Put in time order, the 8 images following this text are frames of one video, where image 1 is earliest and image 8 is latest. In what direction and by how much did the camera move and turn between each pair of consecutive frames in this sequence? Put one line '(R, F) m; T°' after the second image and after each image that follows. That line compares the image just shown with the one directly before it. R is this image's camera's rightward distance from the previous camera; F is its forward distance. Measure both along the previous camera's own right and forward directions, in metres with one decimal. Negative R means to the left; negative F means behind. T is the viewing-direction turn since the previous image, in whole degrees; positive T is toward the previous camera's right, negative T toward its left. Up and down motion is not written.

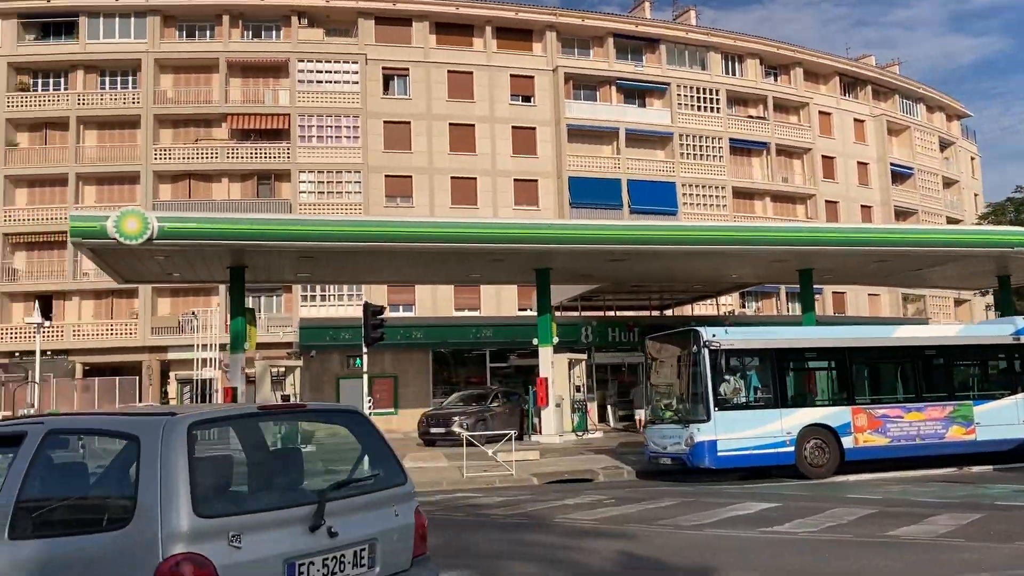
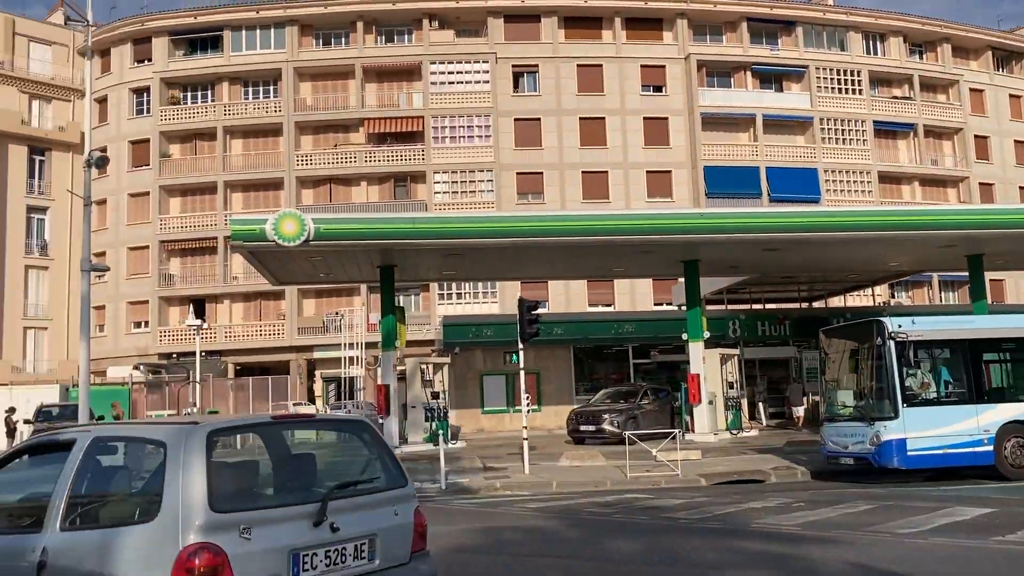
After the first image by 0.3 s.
(-0.7, +0.4) m; -7°
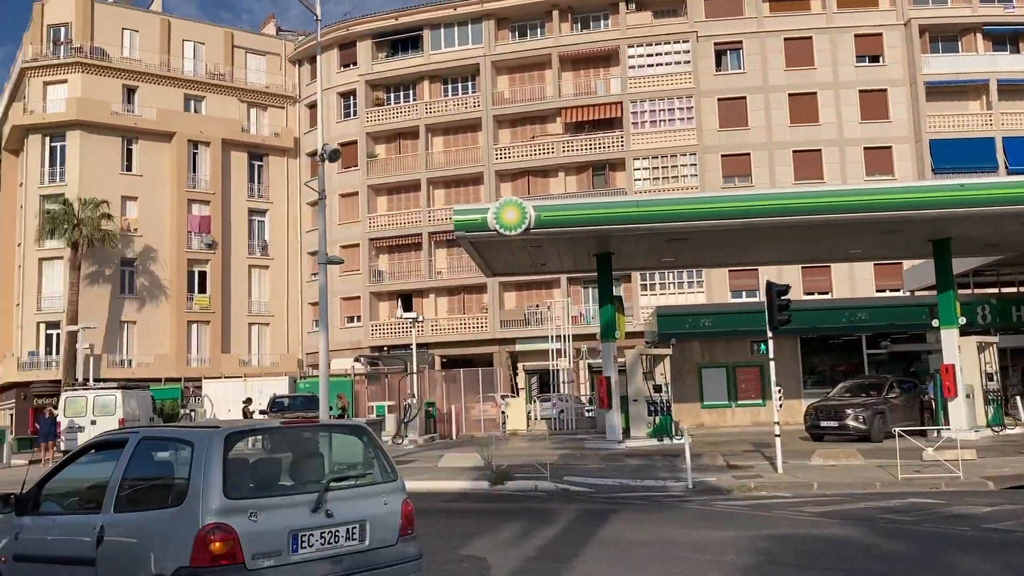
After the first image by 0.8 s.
(-0.9, +0.8) m; -11°
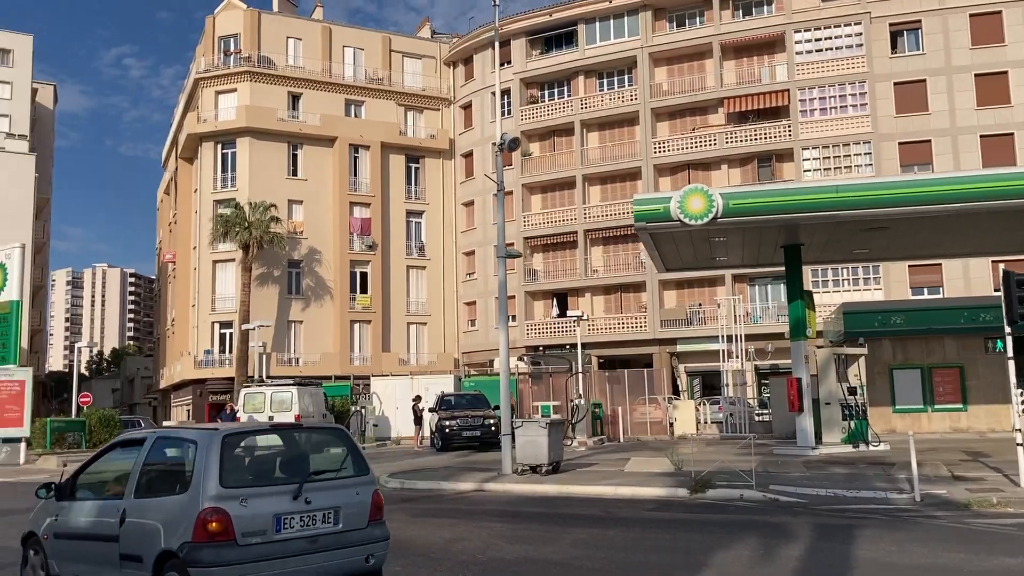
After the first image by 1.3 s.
(-0.8, +0.8) m; -9°
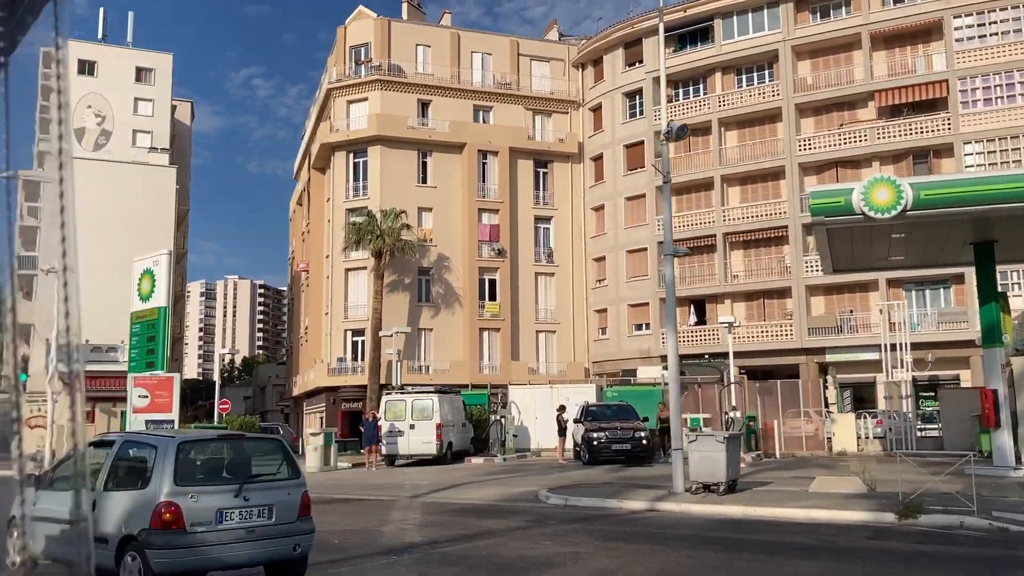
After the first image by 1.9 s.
(-0.8, +1.1) m; -7°
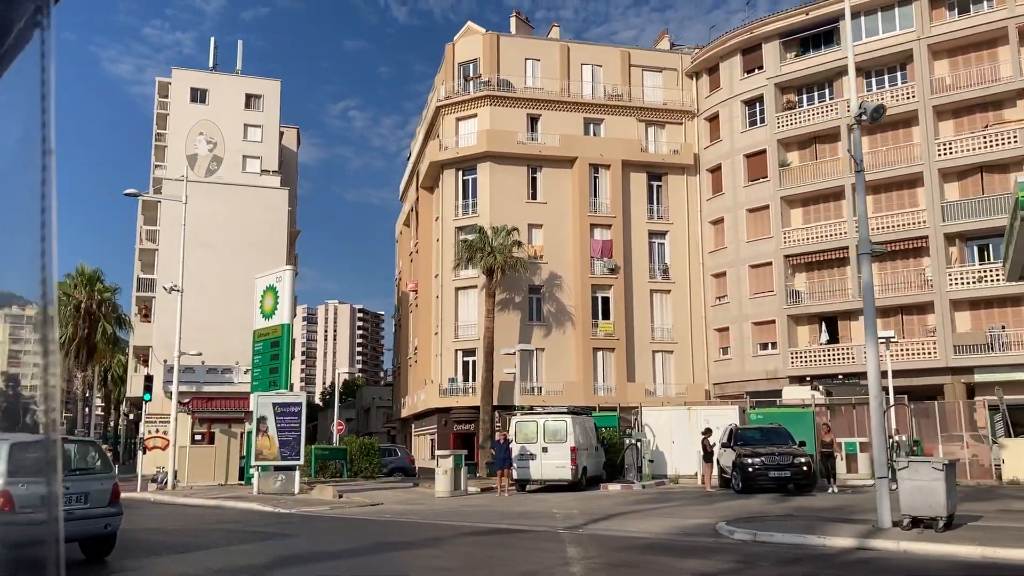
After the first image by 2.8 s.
(-1.1, +1.4) m; -6°
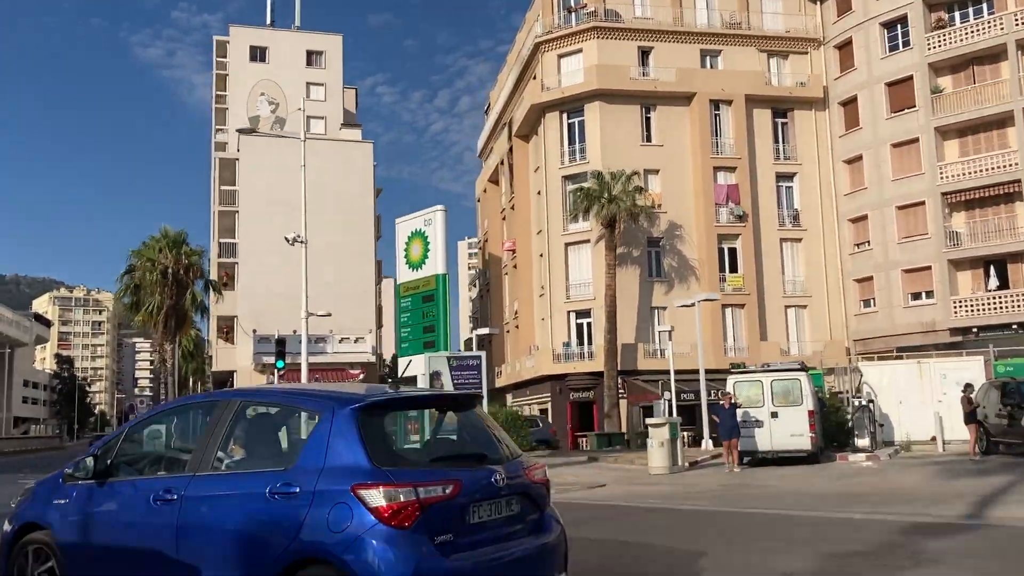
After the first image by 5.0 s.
(-3.5, +3.8) m; -2°
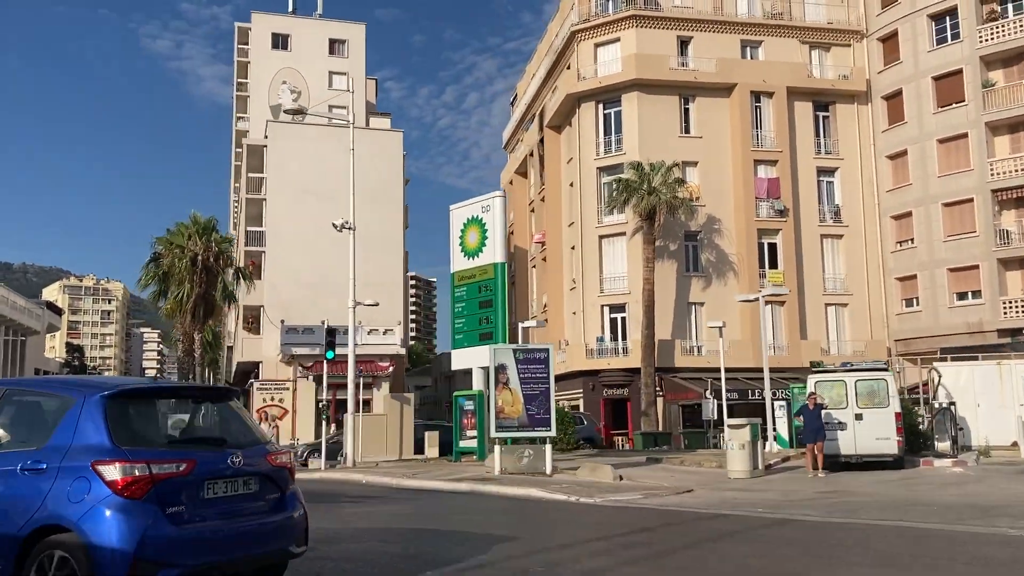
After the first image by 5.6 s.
(-1.2, +0.9) m; 0°
